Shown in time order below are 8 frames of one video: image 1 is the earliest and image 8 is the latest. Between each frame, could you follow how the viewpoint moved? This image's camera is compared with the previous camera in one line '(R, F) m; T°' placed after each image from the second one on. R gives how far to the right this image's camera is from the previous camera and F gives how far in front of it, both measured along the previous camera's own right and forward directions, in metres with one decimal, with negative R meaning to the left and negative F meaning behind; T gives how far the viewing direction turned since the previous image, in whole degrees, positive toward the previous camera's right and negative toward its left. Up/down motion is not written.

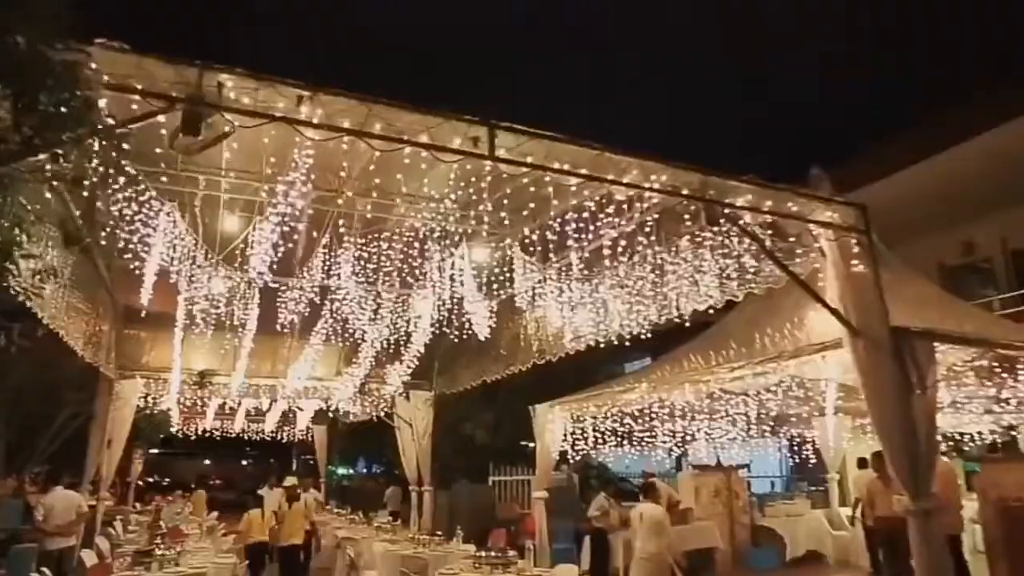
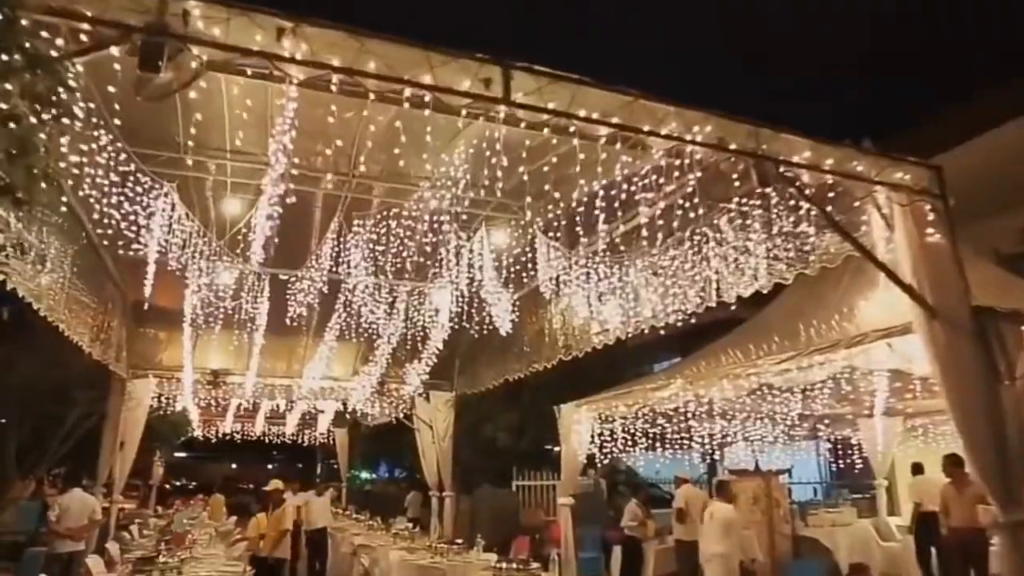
(0.0, +0.5) m; -2°
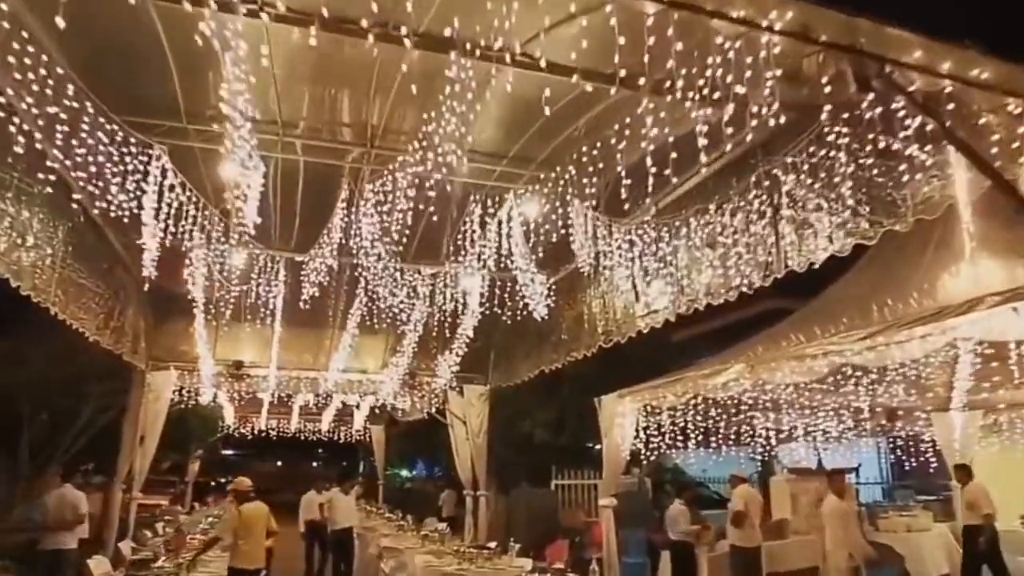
(+0.1, +0.8) m; -3°
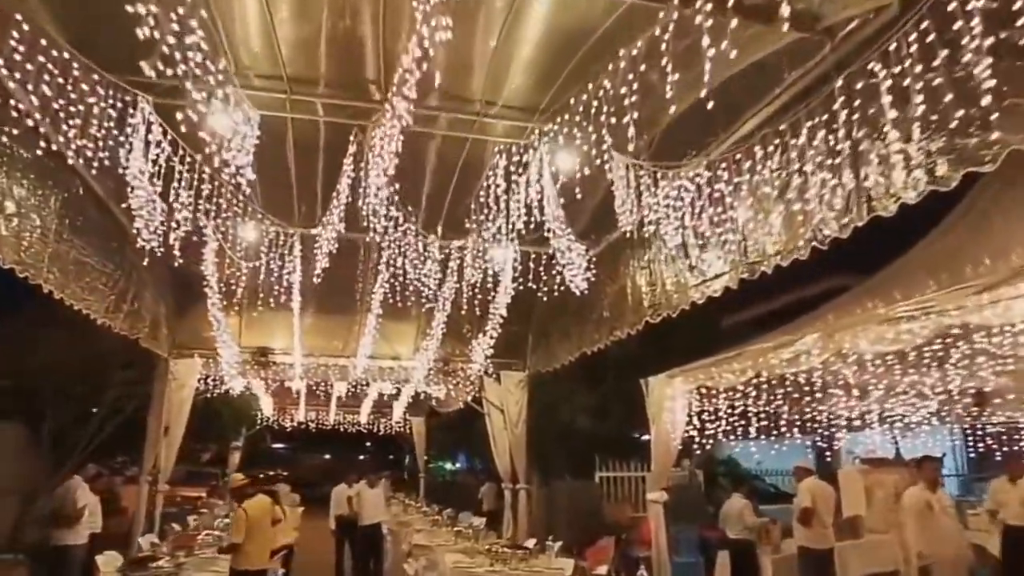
(+0.1, +0.8) m; -3°
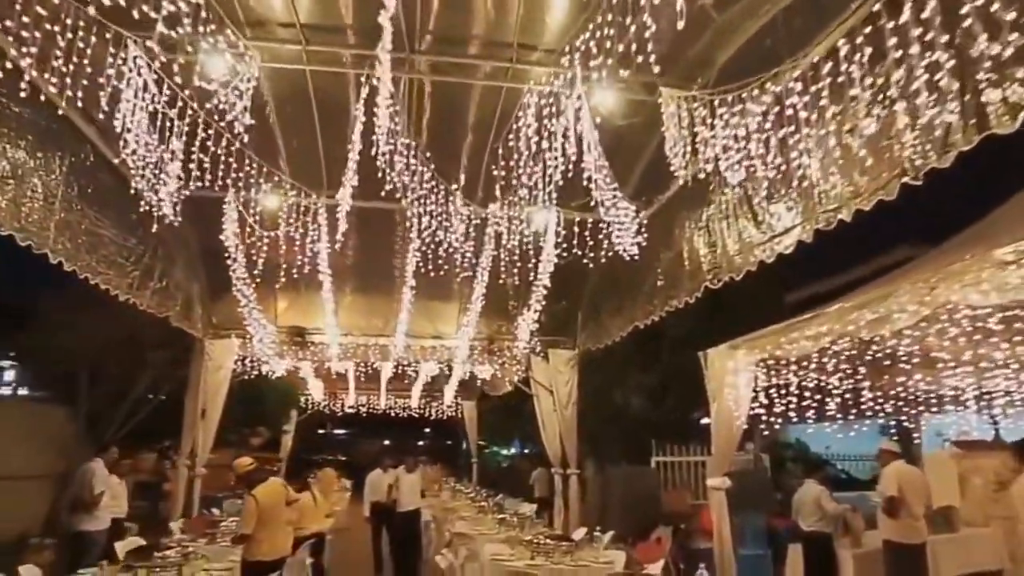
(+0.1, +0.7) m; -4°
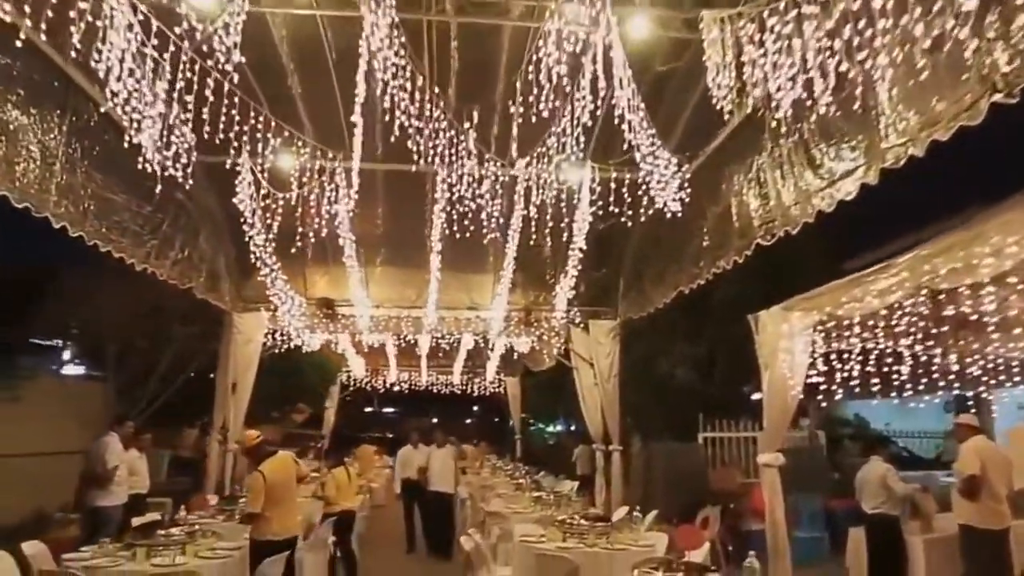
(+0.1, +0.5) m; -4°
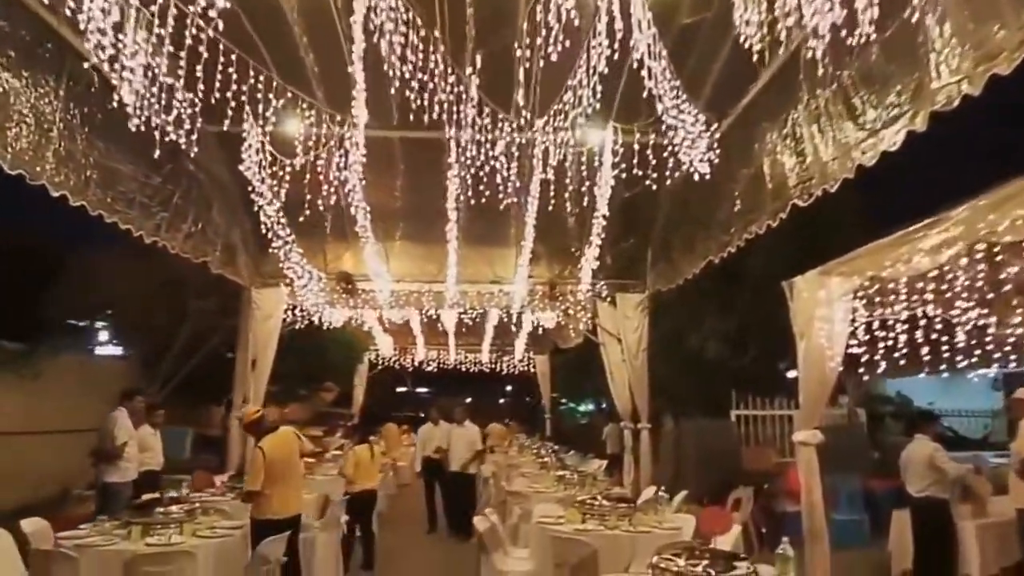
(+0.1, +0.3) m; -2°
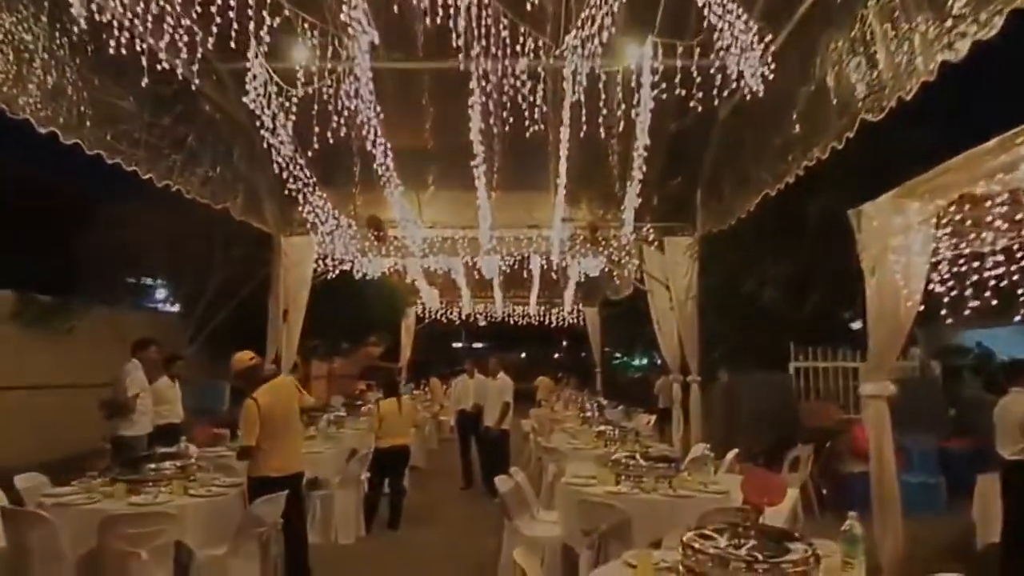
(+0.2, +0.6) m; -4°
